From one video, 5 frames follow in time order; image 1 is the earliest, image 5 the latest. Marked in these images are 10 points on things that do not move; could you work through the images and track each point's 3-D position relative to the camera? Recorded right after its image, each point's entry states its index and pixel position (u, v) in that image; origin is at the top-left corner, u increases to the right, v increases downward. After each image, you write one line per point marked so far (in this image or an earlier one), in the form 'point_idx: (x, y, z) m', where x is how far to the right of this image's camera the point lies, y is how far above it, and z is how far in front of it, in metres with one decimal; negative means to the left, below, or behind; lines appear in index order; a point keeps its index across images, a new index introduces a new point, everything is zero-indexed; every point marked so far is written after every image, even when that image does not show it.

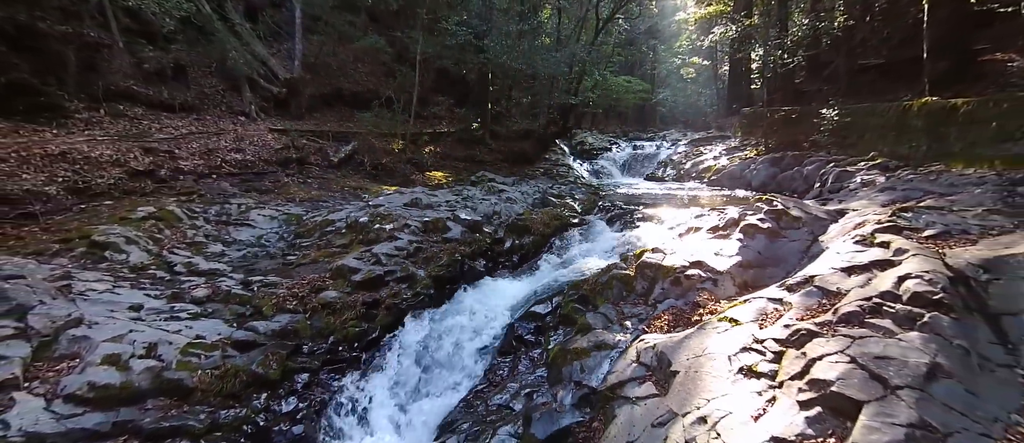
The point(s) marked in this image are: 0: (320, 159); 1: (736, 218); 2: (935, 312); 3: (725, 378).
0: (-5.6, +1.8, +11.8) m
1: (+3.0, 0.0, +5.6) m
2: (+2.9, -0.6, +2.9) m
3: (+1.5, -1.1, +3.0) m
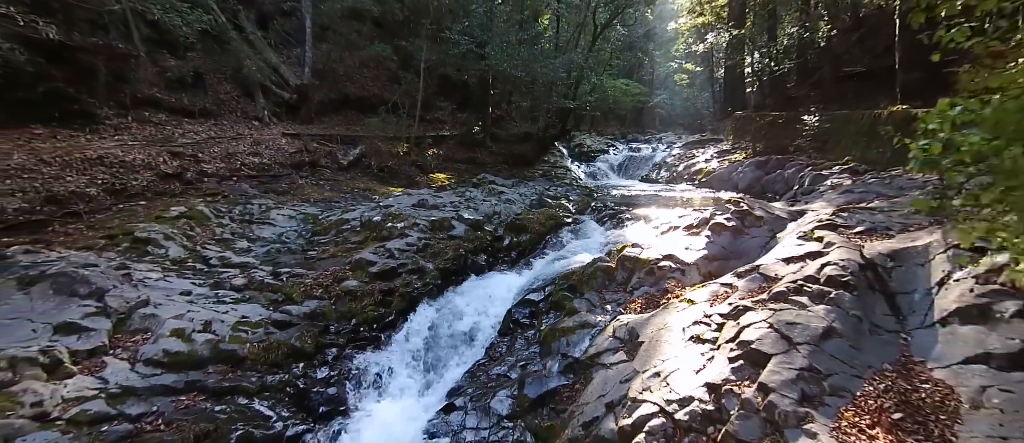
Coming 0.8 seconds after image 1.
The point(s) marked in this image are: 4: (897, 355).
0: (-5.6, +1.8, +12.5) m
1: (+3.0, +0.1, +6.3) m
2: (+2.9, -0.6, +3.6) m
3: (+1.5, -1.1, +3.7) m
4: (+2.9, -1.0, +3.1) m
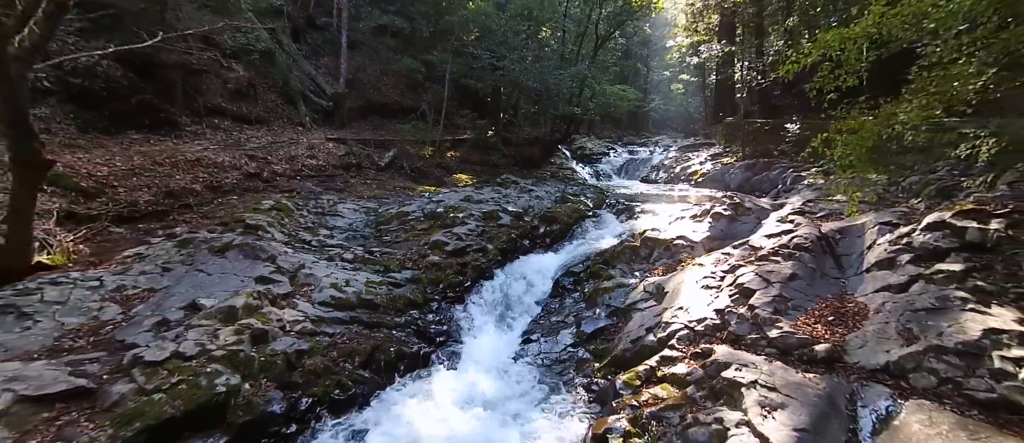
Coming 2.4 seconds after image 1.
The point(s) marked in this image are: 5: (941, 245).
0: (-4.9, +2.0, +14.1) m
1: (+3.8, +0.2, +8.0) m
2: (+3.7, -0.4, +5.2) m
3: (+2.4, -0.9, +5.3) m
4: (+3.7, -0.8, +4.8) m
5: (+4.6, -0.2, +4.4) m
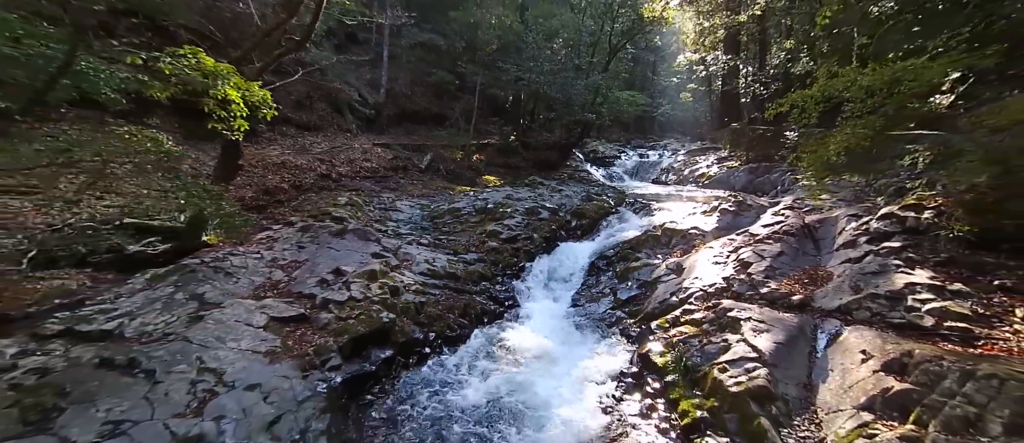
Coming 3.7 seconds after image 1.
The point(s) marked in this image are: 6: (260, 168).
0: (-3.8, +2.2, +15.8) m
1: (+4.8, +0.4, +9.6) m
2: (+4.6, -0.2, +6.9) m
3: (+3.3, -0.7, +7.0) m
4: (+4.7, -0.6, +6.4) m
5: (+5.5, -0.1, +6.0) m
6: (-6.7, +1.4, +10.9) m
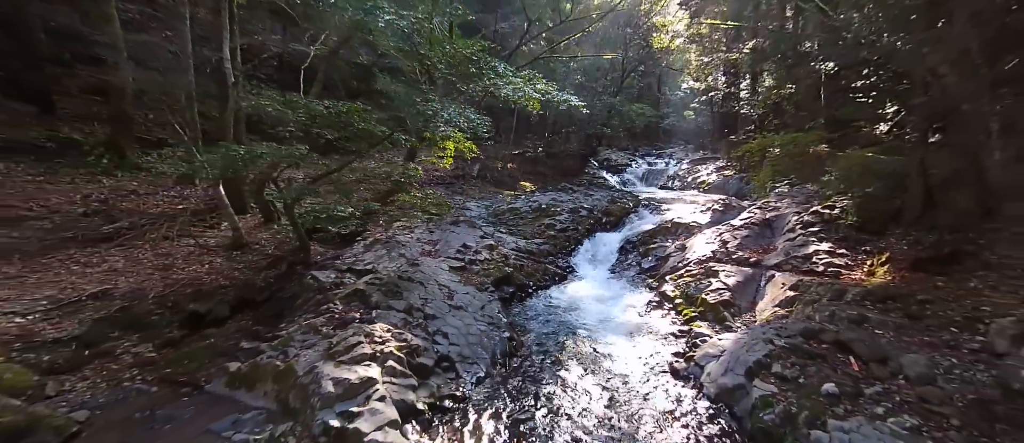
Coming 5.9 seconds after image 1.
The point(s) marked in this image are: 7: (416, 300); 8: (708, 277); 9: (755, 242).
0: (-2.1, +2.3, +19.5) m
1: (+6.4, +0.5, +13.2) m
2: (+6.2, -0.1, +10.5) m
3: (+4.8, -0.6, +10.6) m
4: (+6.2, -0.5, +10.0) m
5: (+7.1, 0.0, +9.6) m
6: (-5.1, +1.6, +14.7) m
7: (-1.5, -1.3, +6.5) m
8: (+4.2, -1.2, +8.7) m
9: (+5.9, -0.5, +9.9) m
